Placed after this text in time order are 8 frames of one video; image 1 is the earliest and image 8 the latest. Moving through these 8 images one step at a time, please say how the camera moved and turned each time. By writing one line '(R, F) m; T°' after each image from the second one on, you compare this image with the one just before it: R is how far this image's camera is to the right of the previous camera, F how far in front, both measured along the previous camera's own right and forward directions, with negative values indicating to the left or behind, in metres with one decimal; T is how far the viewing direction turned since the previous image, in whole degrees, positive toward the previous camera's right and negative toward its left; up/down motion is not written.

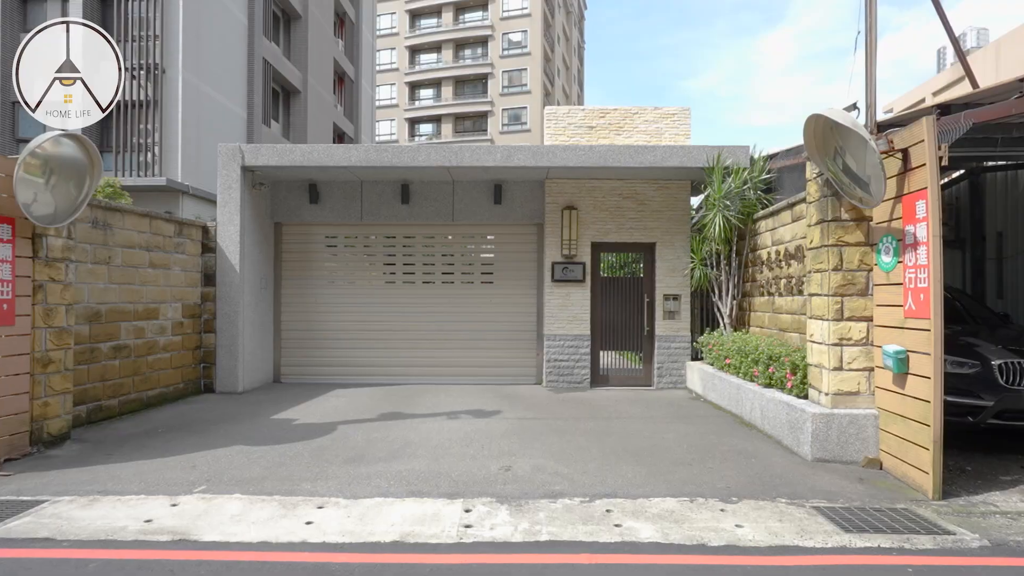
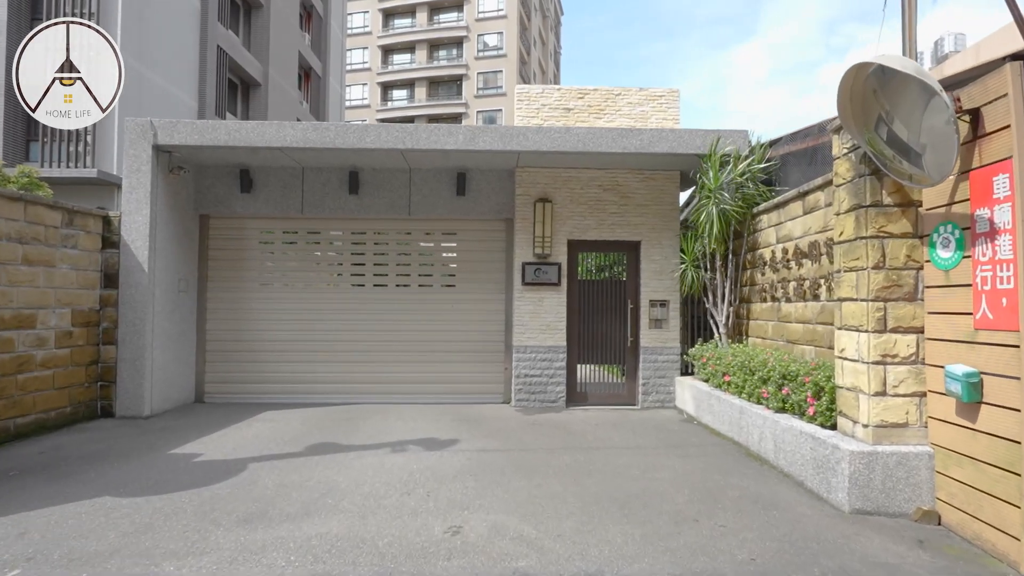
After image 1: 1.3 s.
(+0.2, +1.4) m; +2°
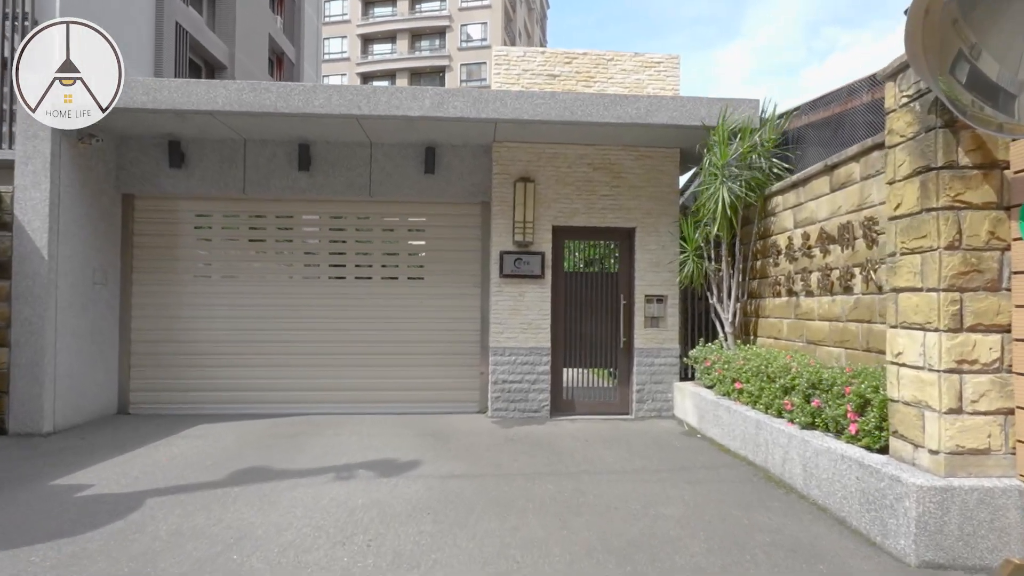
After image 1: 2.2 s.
(+0.1, +1.1) m; +2°
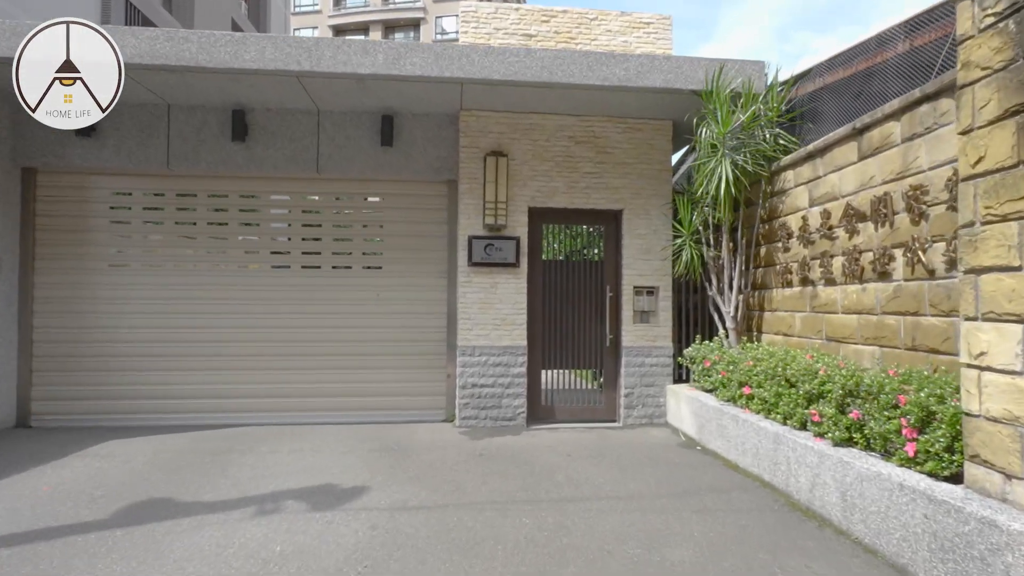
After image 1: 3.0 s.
(+0.1, +1.0) m; +2°
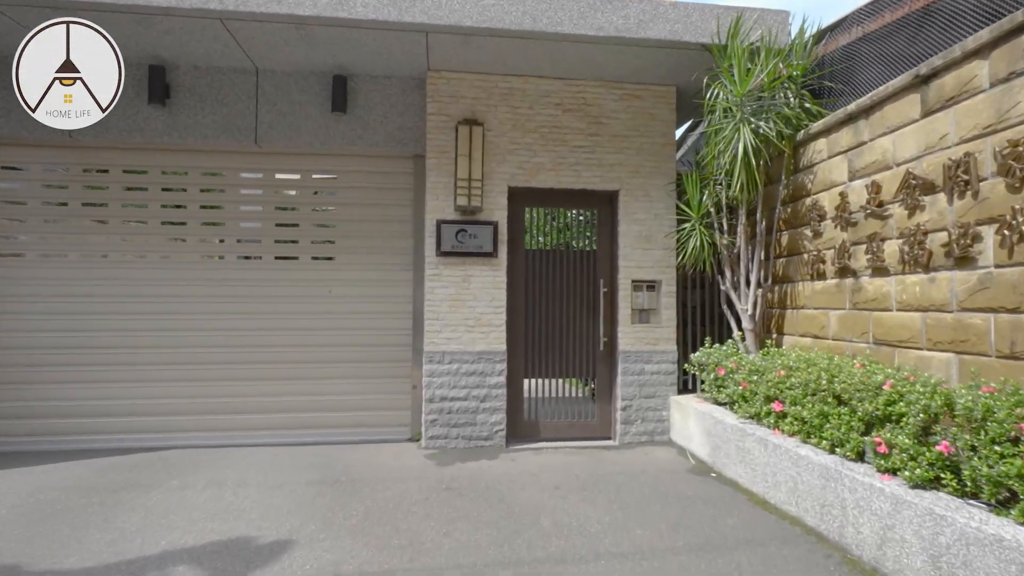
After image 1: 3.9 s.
(+0.1, +1.1) m; +1°
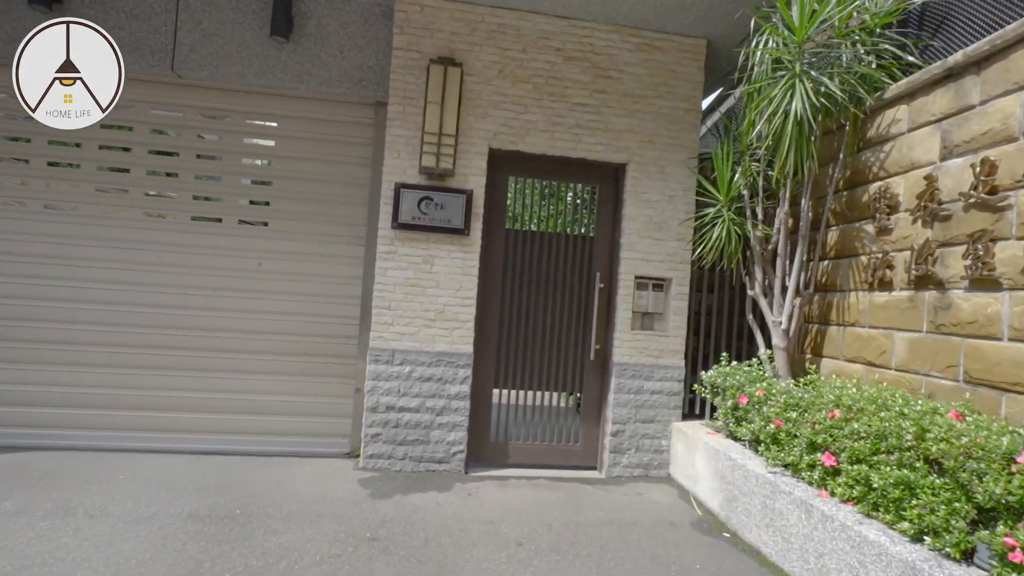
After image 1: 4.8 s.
(+0.2, +1.2) m; +1°
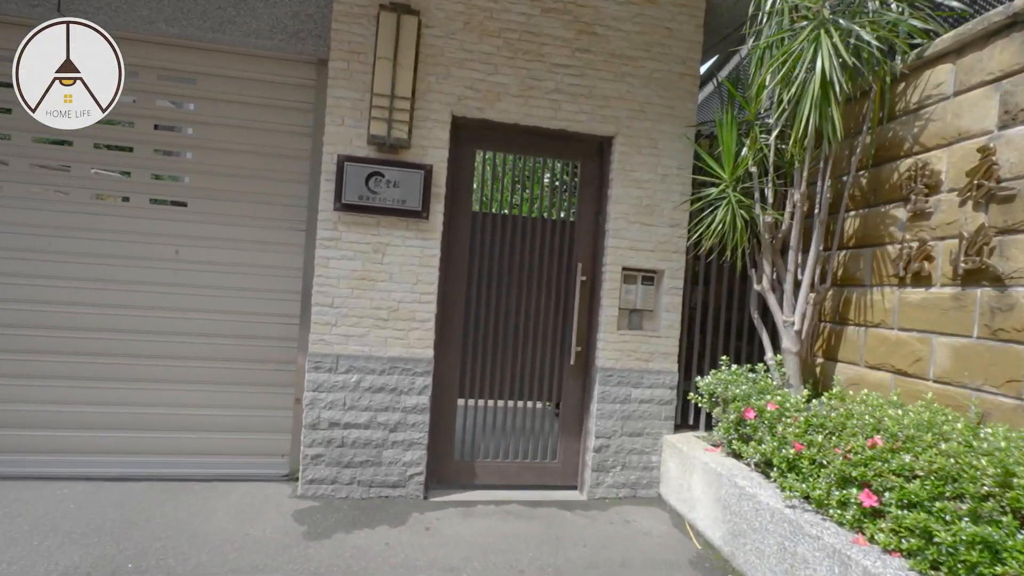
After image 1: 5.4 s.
(+0.1, +0.7) m; +2°
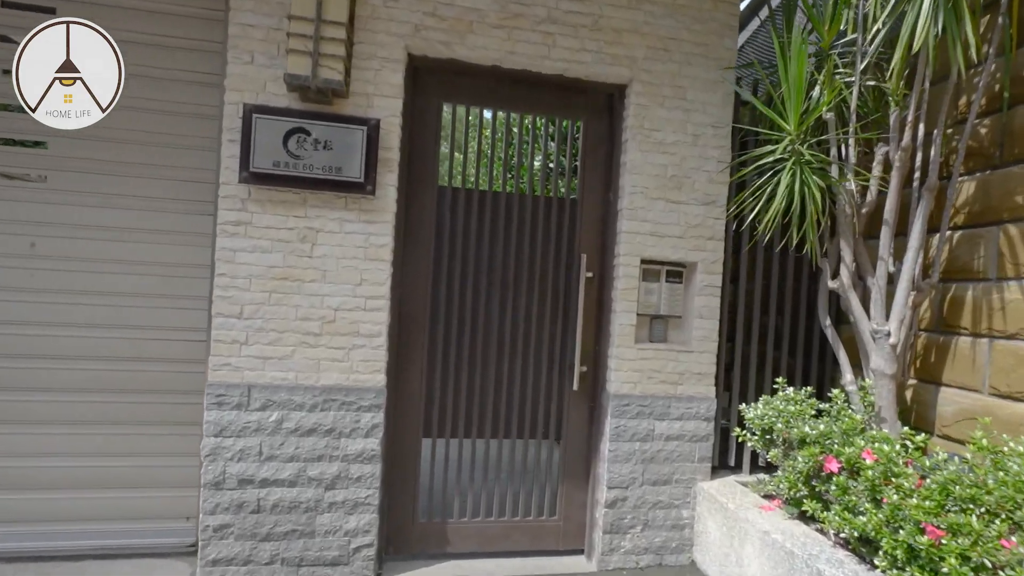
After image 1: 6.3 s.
(+0.1, +1.1) m; 0°
